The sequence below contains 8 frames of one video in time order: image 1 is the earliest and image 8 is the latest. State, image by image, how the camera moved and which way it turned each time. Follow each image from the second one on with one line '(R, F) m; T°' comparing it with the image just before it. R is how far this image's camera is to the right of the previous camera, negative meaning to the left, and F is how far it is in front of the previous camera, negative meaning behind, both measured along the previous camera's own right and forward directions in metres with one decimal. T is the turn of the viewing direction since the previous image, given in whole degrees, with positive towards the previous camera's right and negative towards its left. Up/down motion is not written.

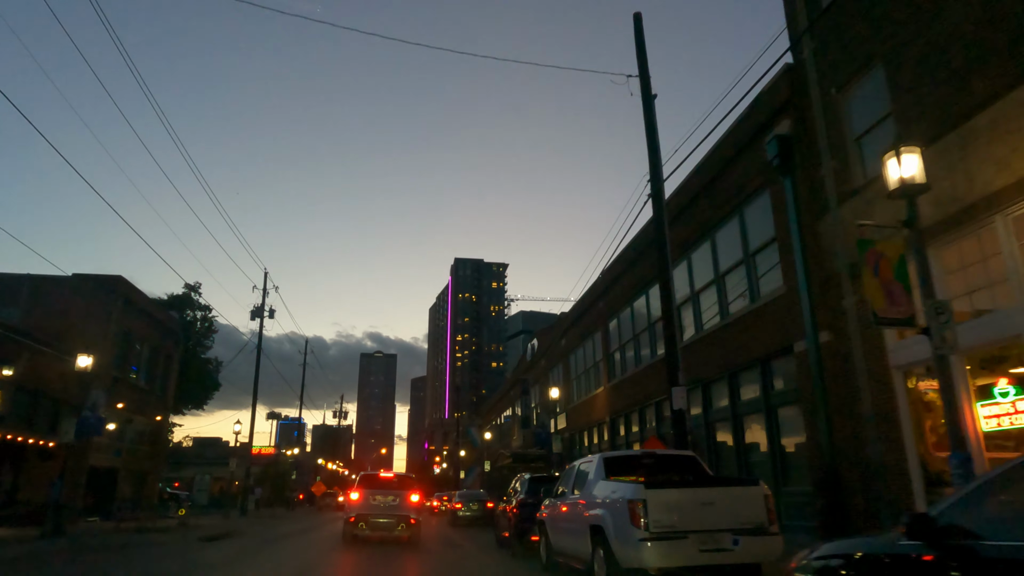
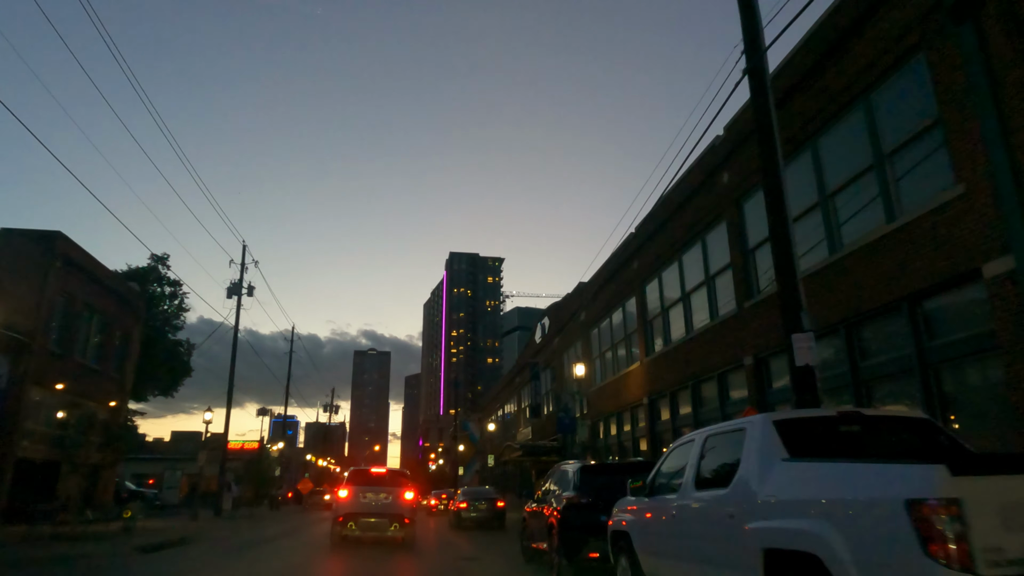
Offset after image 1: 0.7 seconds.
(-0.8, +4.3) m; +1°
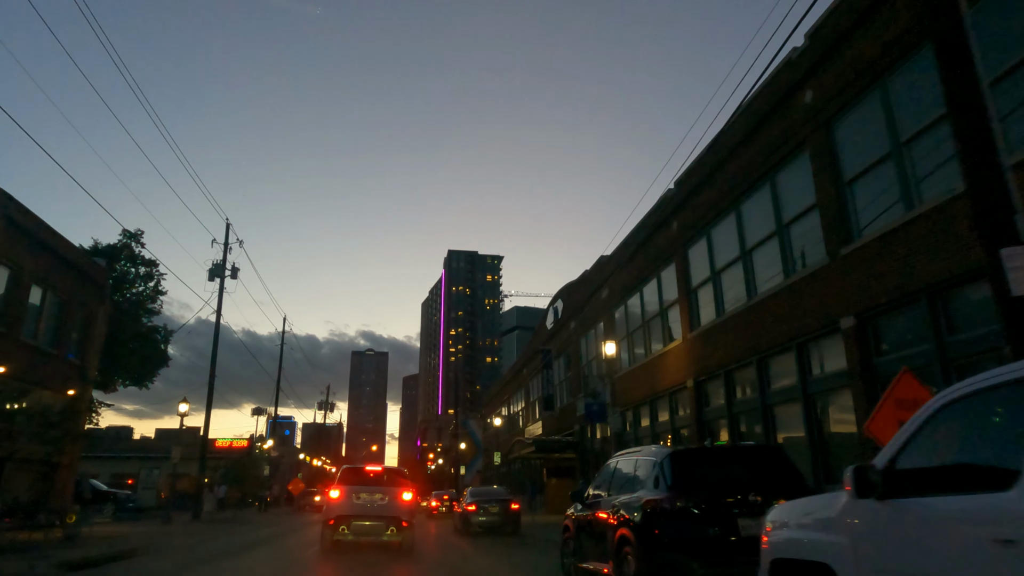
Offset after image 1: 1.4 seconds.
(-0.6, +3.3) m; 0°
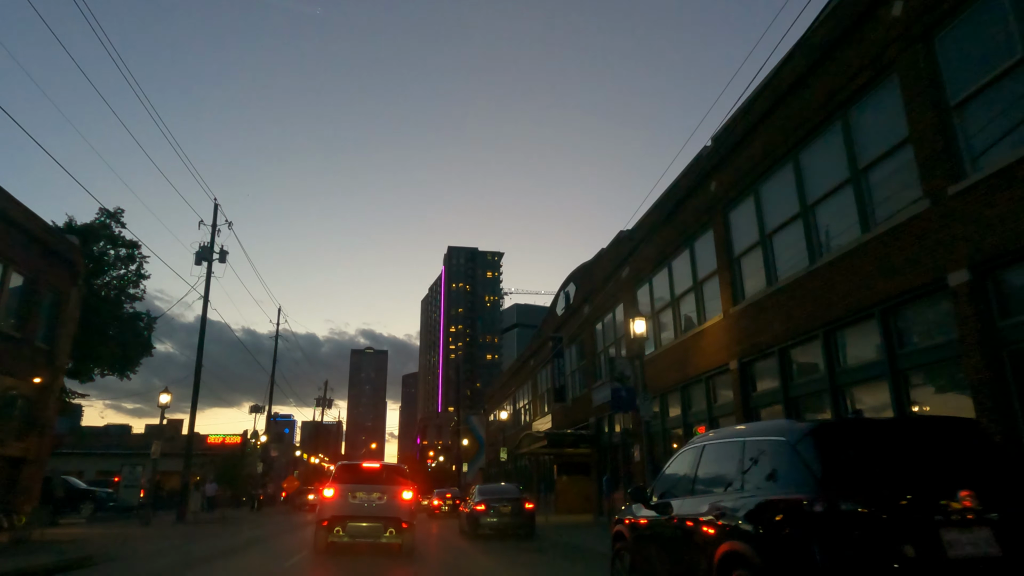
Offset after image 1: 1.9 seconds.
(-0.4, +2.3) m; 0°
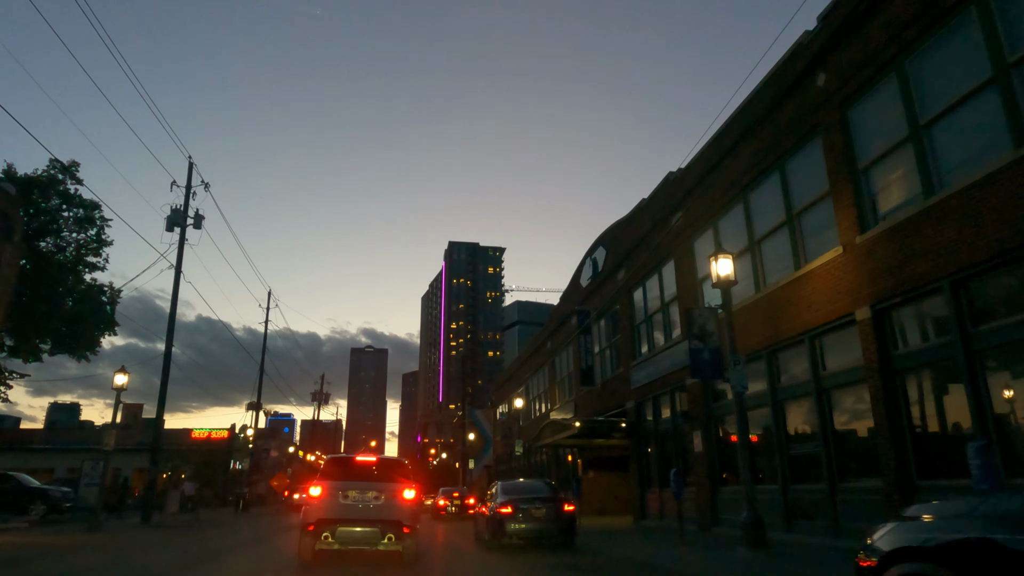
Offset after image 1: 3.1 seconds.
(-0.8, +4.2) m; 0°
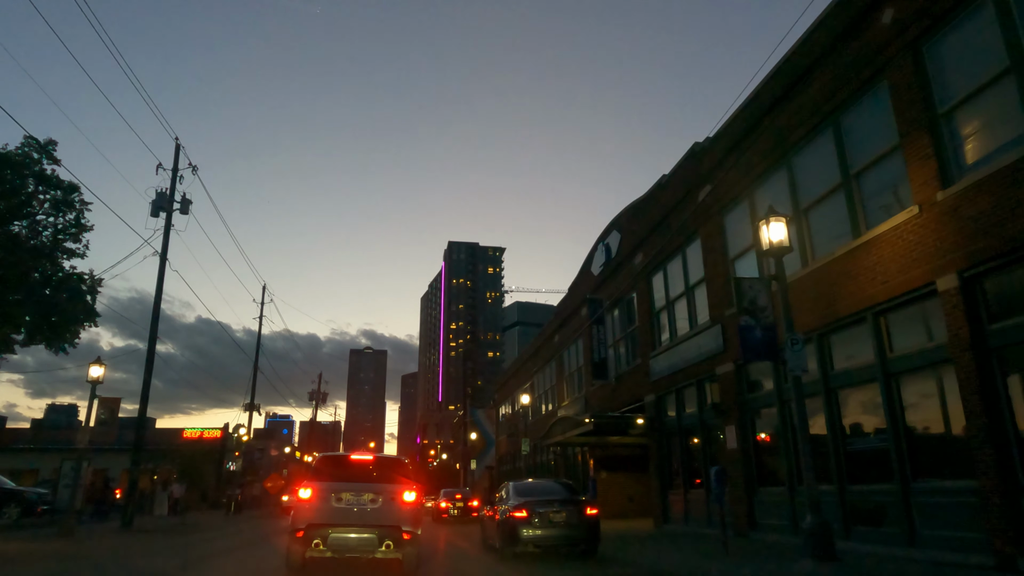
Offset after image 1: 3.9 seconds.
(-0.3, +1.7) m; 0°
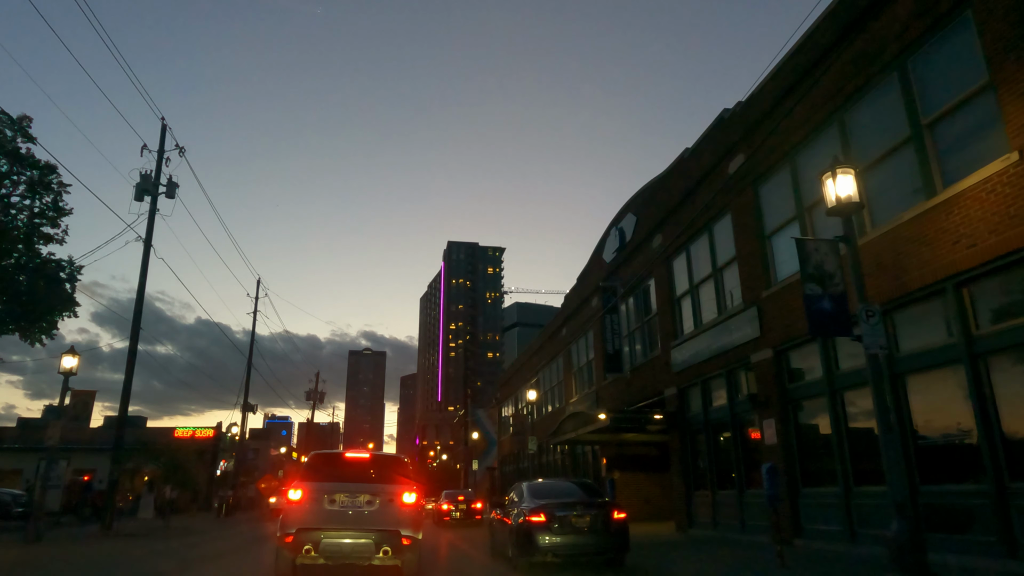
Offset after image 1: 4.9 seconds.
(-0.3, +1.6) m; 0°
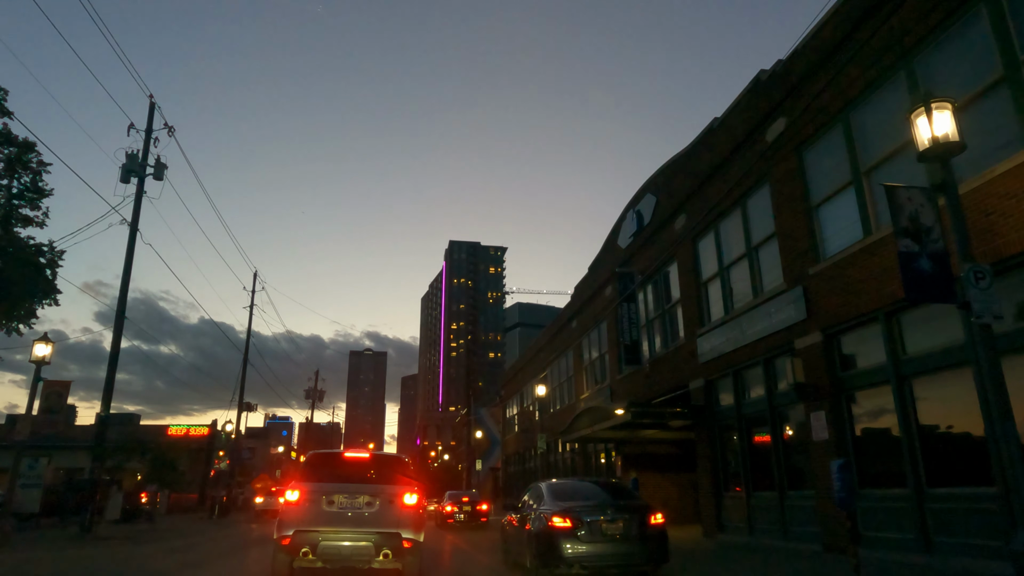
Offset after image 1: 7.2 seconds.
(-0.3, +1.5) m; 0°
